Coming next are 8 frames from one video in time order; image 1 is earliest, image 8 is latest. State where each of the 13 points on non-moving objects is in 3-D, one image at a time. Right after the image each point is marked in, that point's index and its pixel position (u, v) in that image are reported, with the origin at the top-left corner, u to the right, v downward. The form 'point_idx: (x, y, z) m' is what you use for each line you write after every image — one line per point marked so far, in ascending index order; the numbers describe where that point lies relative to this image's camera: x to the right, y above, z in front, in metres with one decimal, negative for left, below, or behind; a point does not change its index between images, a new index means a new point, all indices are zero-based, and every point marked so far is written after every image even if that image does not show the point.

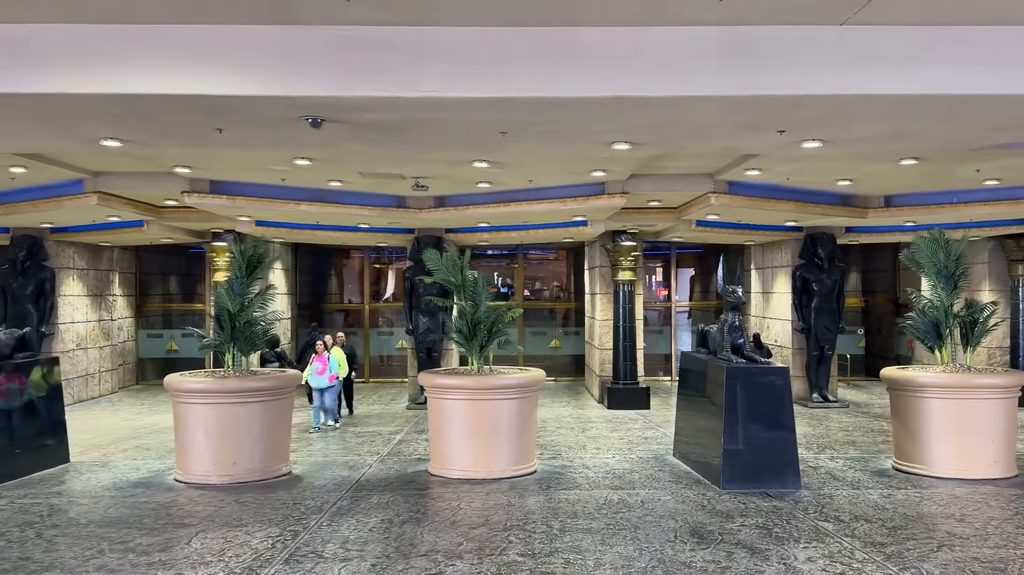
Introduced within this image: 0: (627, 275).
0: (+1.6, +0.2, +11.3) m
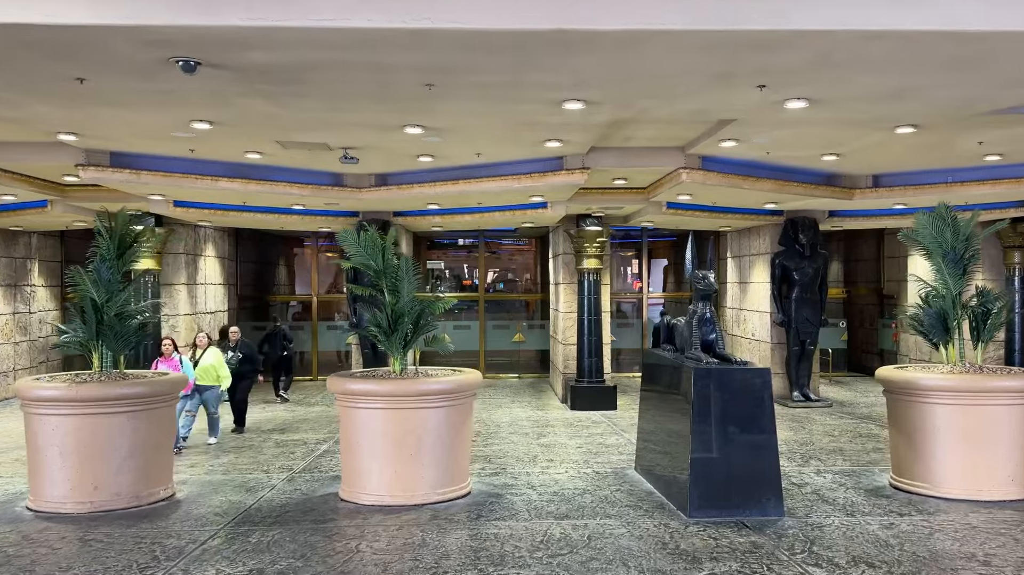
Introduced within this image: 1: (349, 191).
0: (+1.0, +0.3, +10.3) m
1: (-1.7, +1.0, +8.8) m
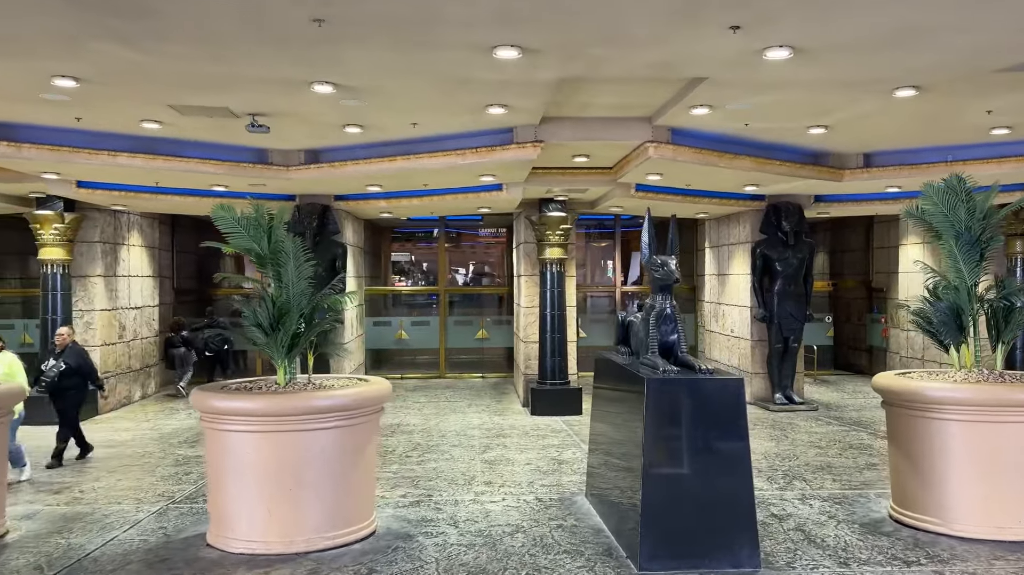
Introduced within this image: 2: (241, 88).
0: (+0.5, +0.4, +9.4) m
1: (-2.2, +1.1, +7.8) m
2: (-1.8, +1.3, +5.4) m
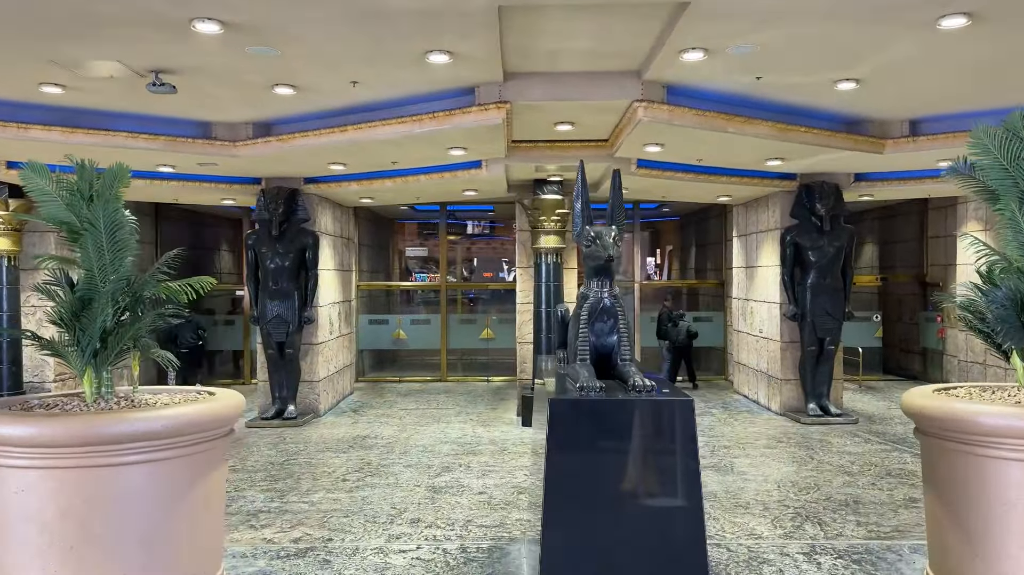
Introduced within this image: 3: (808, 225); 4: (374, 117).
0: (+0.4, +0.5, +8.2) m
1: (-2.4, +1.2, +6.8) m
2: (-2.1, +1.4, +4.5) m
3: (+3.0, +0.6, +8.3) m
4: (-1.0, +1.3, +6.2) m
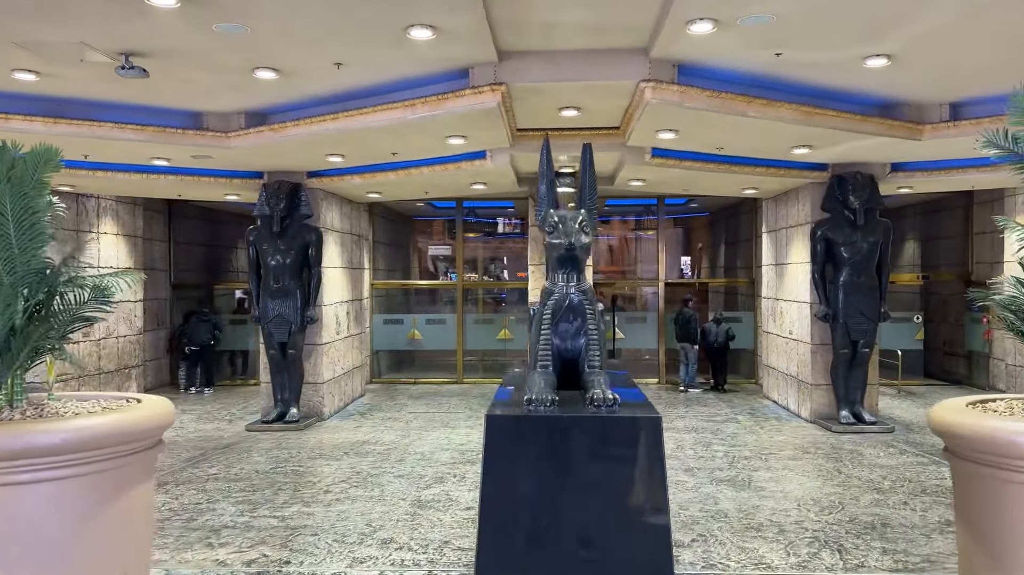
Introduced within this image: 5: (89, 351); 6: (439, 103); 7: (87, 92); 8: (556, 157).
0: (+0.5, +0.5, +7.8) m
1: (-2.4, +1.2, +6.5) m
2: (-2.2, +1.4, +4.2) m
3: (+3.1, +0.6, +7.7) m
4: (-1.0, +1.3, +5.8) m
5: (-4.6, -0.7, +9.0) m
6: (-0.5, +1.2, +5.3) m
7: (-2.9, +1.3, +5.6) m
8: (+0.4, +1.1, +7.0) m
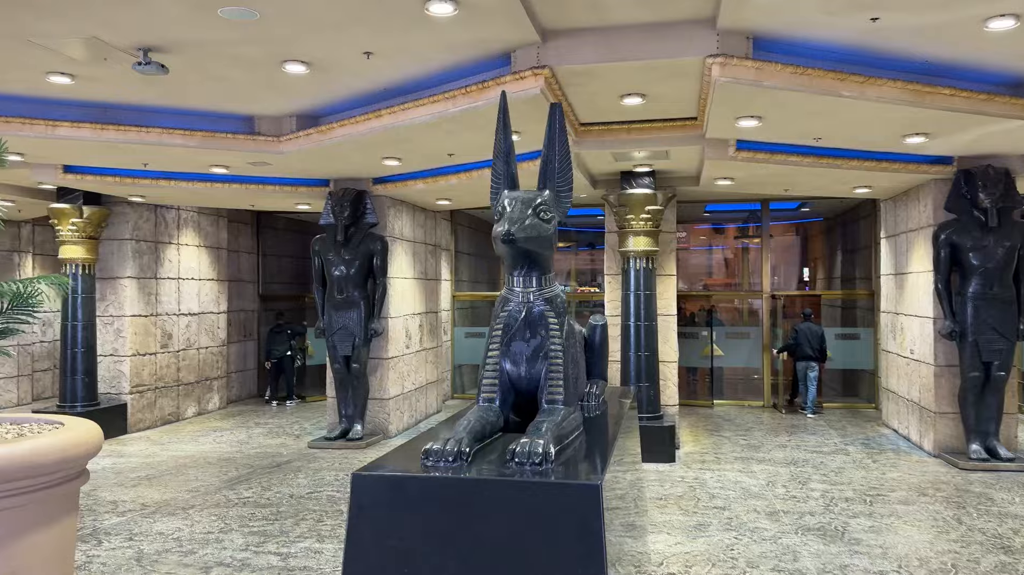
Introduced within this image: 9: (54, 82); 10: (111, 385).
0: (+1.1, +0.4, +7.1) m
1: (-1.9, +1.1, +6.3) m
2: (-2.0, +1.3, +3.9) m
3: (+3.7, +0.5, +6.6) m
4: (-0.7, +1.2, +5.4) m
5: (-3.7, -0.8, +9.0) m
6: (-0.2, +1.1, +4.7) m
7: (-2.5, +1.3, +5.4) m
8: (+0.9, +1.0, +6.3) m
9: (-2.8, +1.3, +5.1) m
10: (-4.0, -1.0, +8.4) m
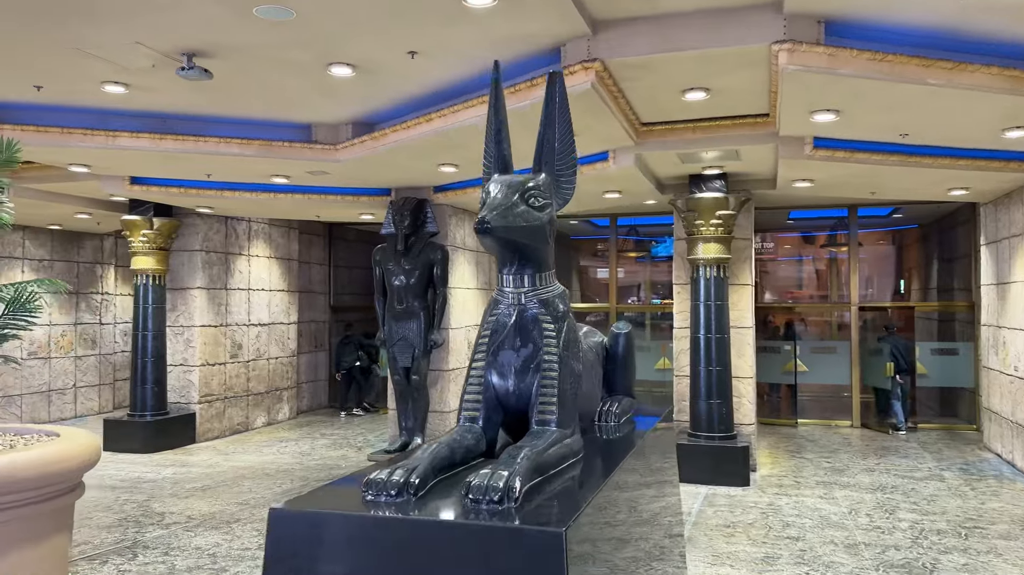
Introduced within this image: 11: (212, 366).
0: (+1.6, +0.3, +6.7) m
1: (-1.4, +1.0, +6.2) m
2: (-1.8, +1.3, +3.8) m
3: (+4.1, +0.5, +6.0) m
4: (-0.3, +1.2, +5.2) m
5: (-3.0, -0.9, +9.0) m
6: (+0.1, +1.1, +4.5) m
7: (-2.2, +1.2, +5.4) m
8: (+1.3, +0.9, +6.0) m
9: (-2.5, +1.2, +5.1) m
10: (-3.4, -1.1, +8.5) m
11: (-3.1, -0.8, +8.6) m
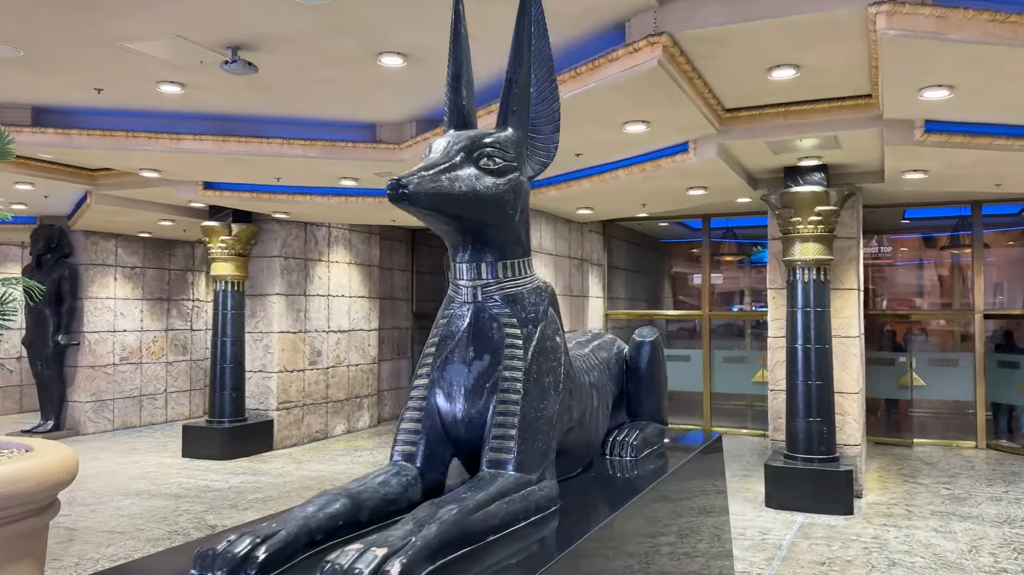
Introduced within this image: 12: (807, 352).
0: (+2.2, +0.3, +6.1) m
1: (-0.9, +1.0, +5.9) m
2: (-1.6, +1.3, +3.7) m
3: (+4.6, +0.4, +5.0) m
4: (+0.1, +1.1, +4.8) m
5: (-2.1, -1.0, +8.9) m
6: (+0.4, +1.1, +4.1) m
7: (-1.7, +1.2, +5.3) m
8: (+1.8, +0.9, +5.4) m
9: (-2.1, +1.2, +5.0) m
10: (-2.6, -1.2, +8.4) m
11: (-2.3, -0.9, +8.6) m
12: (+2.2, -0.5, +6.0) m
